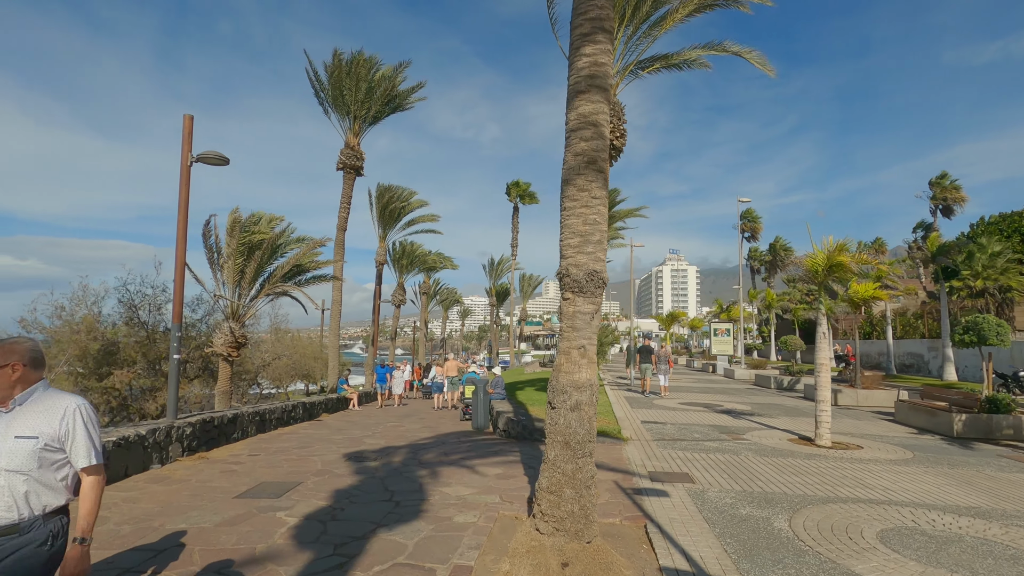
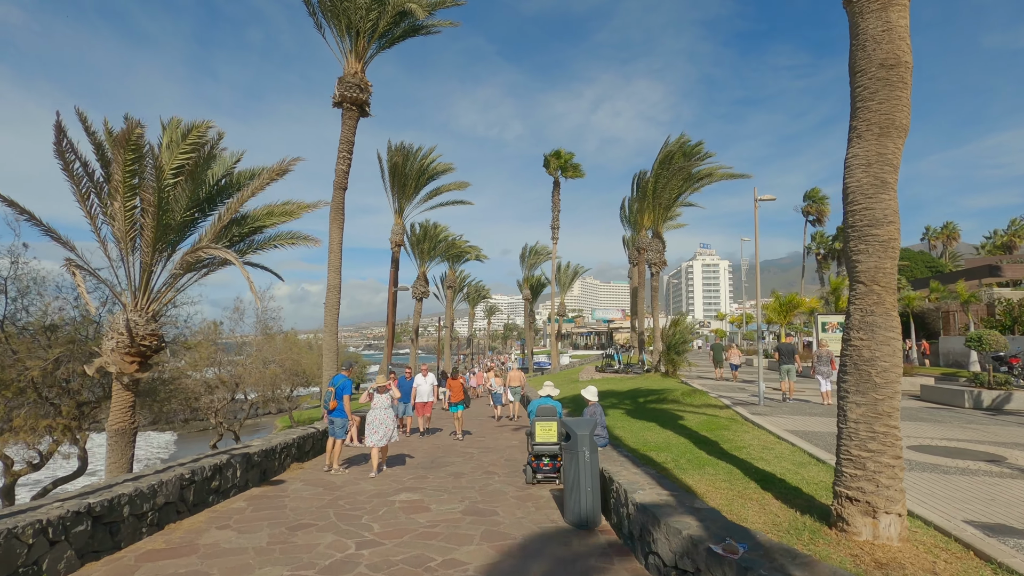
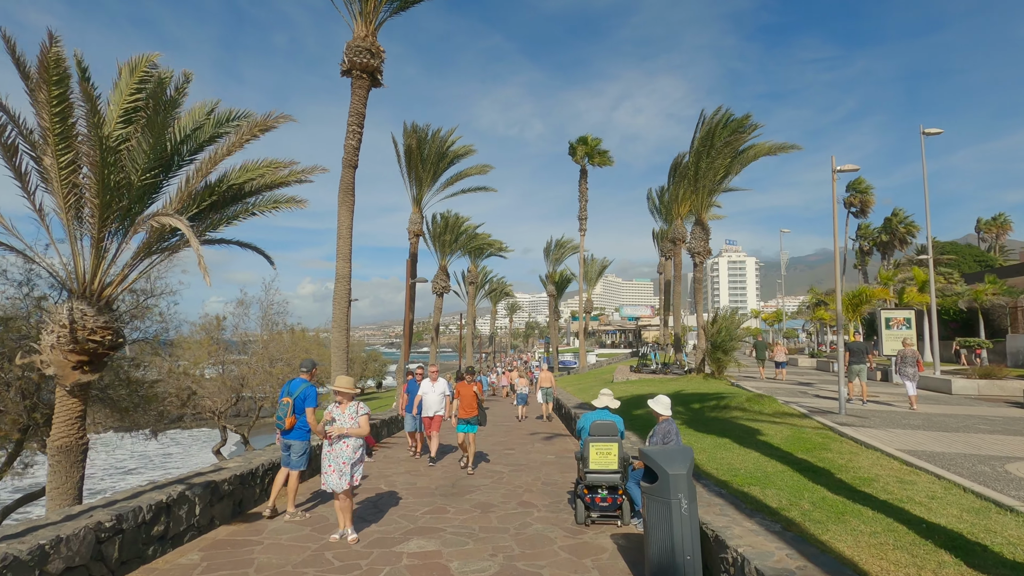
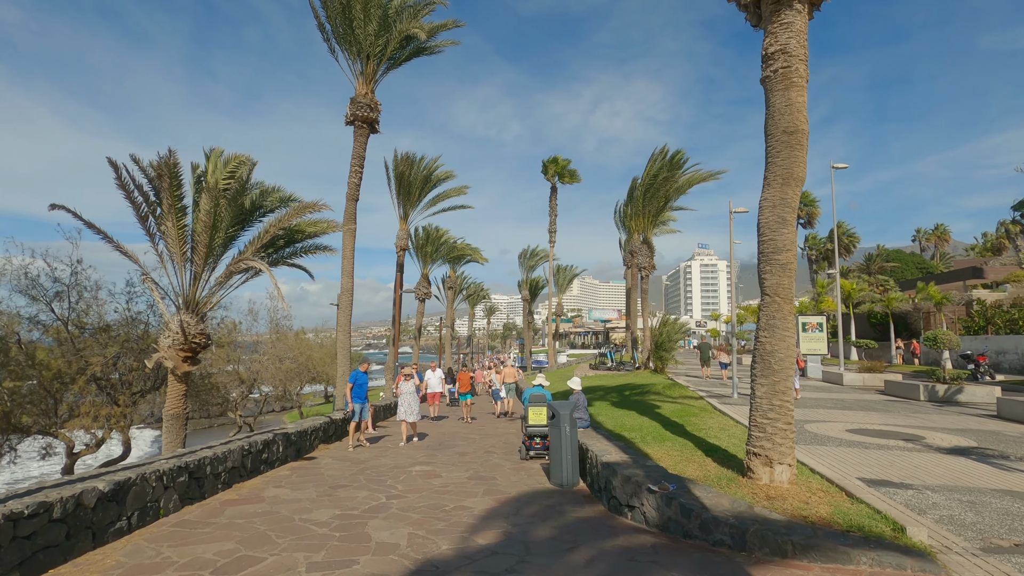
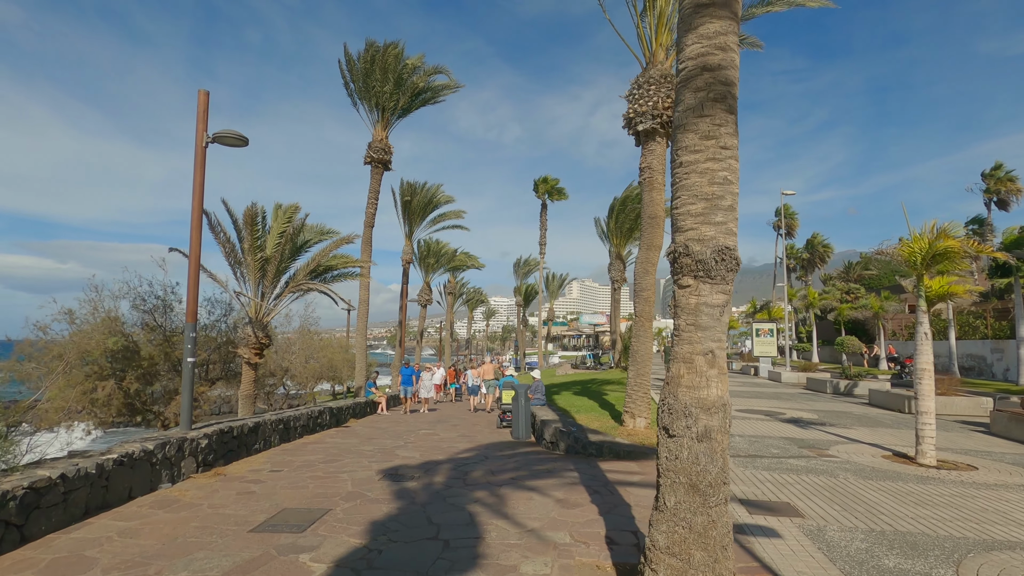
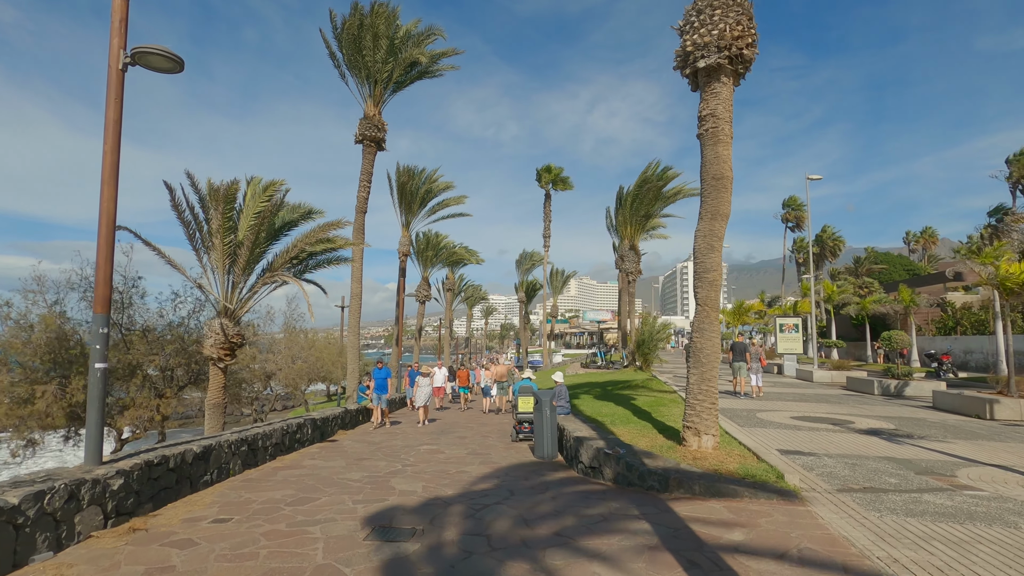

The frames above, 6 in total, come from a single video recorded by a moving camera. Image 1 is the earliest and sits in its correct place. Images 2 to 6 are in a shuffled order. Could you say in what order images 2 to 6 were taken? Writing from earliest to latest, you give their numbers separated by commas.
5, 6, 4, 2, 3
